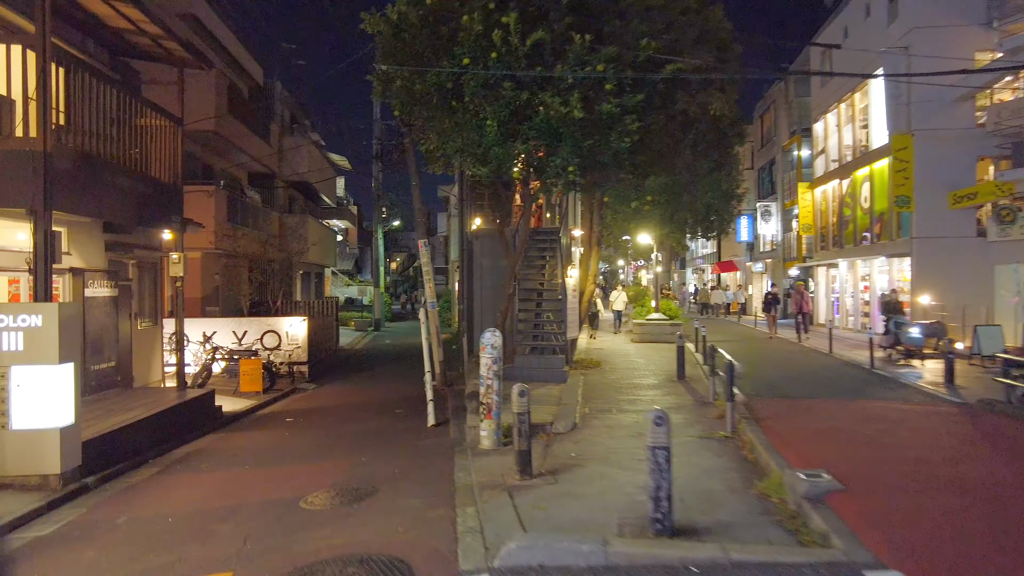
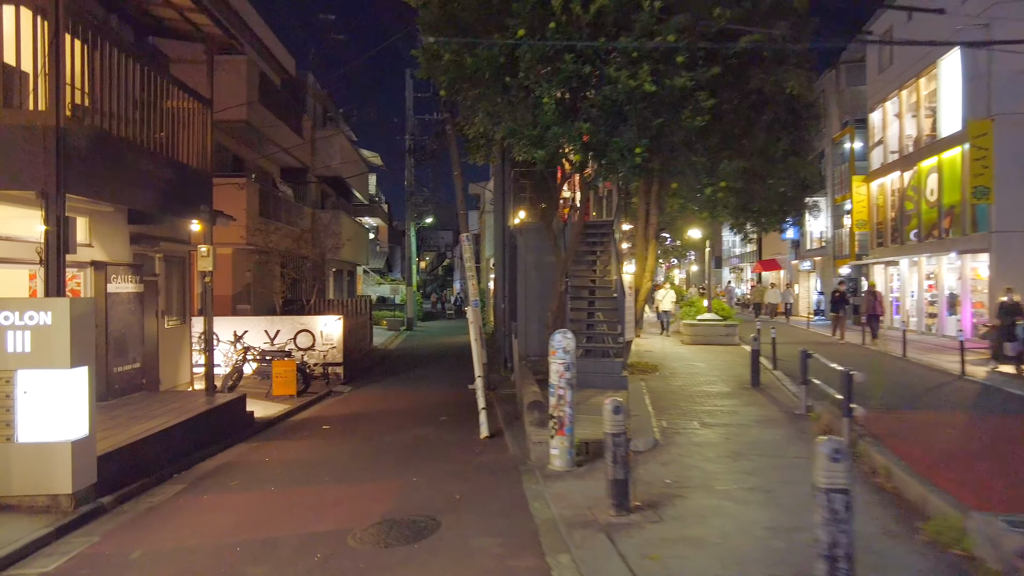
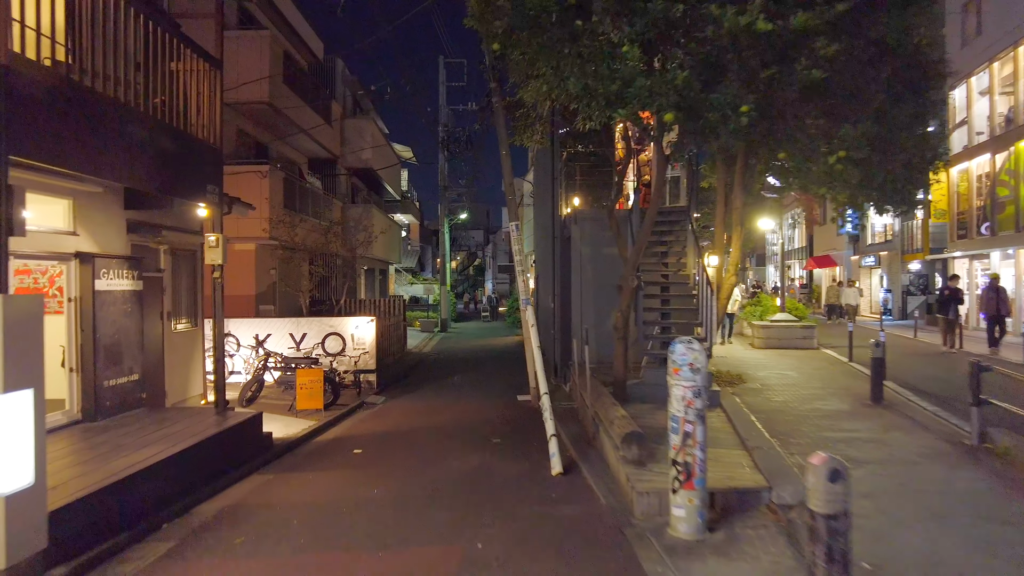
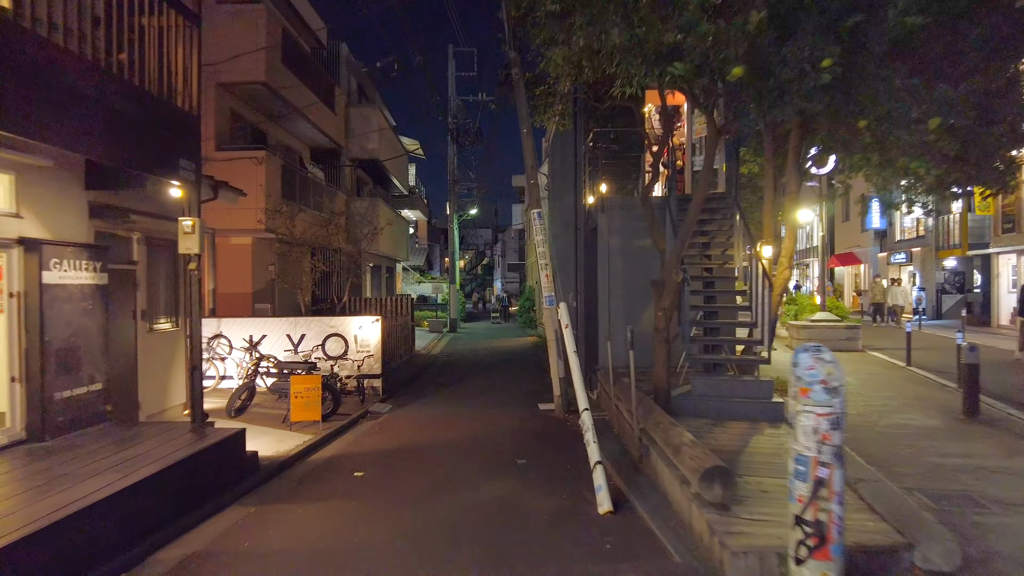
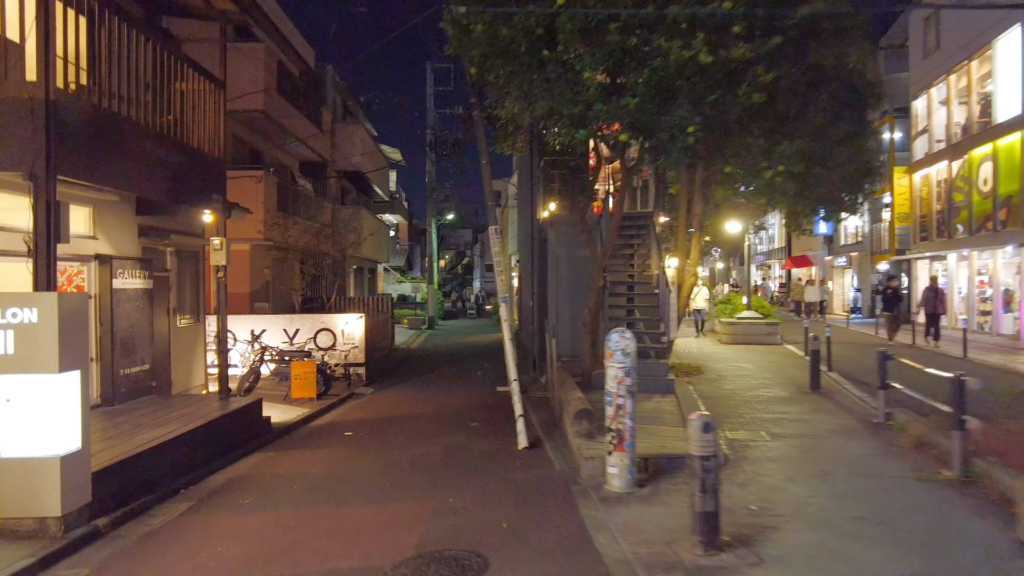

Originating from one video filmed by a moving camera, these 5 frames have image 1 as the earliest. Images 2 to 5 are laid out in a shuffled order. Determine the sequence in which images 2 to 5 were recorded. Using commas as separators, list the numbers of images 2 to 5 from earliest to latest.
2, 5, 3, 4
